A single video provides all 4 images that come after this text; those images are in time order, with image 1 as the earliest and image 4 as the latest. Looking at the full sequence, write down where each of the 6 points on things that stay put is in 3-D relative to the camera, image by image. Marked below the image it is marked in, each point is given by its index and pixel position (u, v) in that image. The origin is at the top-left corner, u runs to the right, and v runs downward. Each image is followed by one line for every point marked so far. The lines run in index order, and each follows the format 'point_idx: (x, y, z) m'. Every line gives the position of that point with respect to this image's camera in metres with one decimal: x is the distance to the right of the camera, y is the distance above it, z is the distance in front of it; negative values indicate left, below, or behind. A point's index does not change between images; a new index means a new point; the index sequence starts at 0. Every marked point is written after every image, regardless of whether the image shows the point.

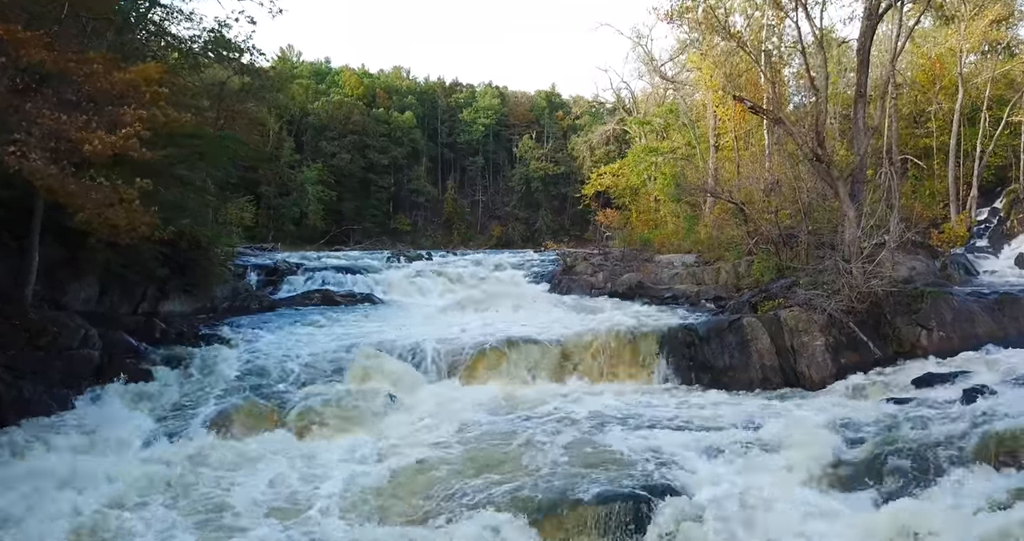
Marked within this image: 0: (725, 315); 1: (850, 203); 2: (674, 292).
0: (+3.6, -0.8, +10.8) m
1: (+6.4, +1.3, +12.1) m
2: (+4.4, -0.6, +17.3) m
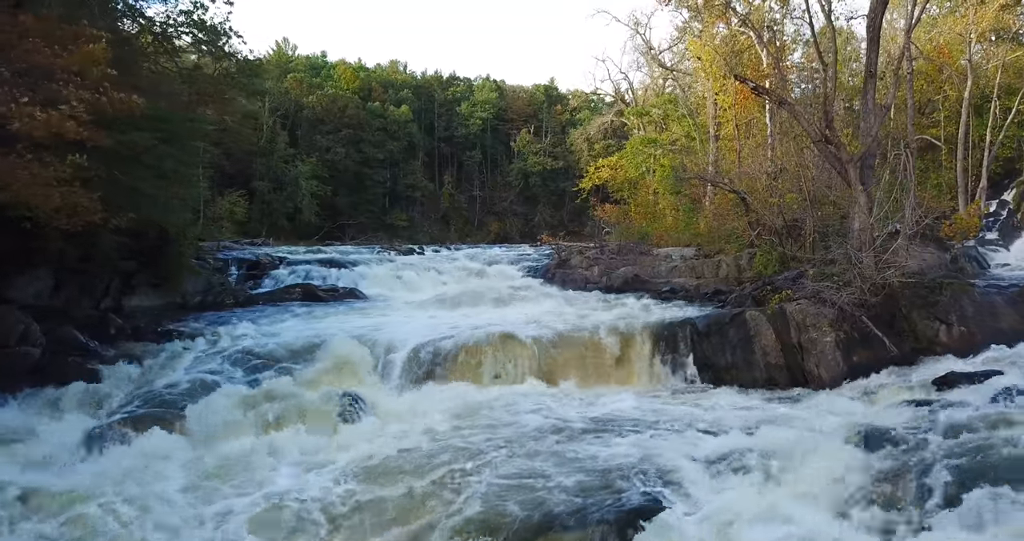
0: (+3.3, -0.6, +9.9) m
1: (+6.1, +1.4, +11.2) m
2: (+4.1, -0.4, +16.4) m
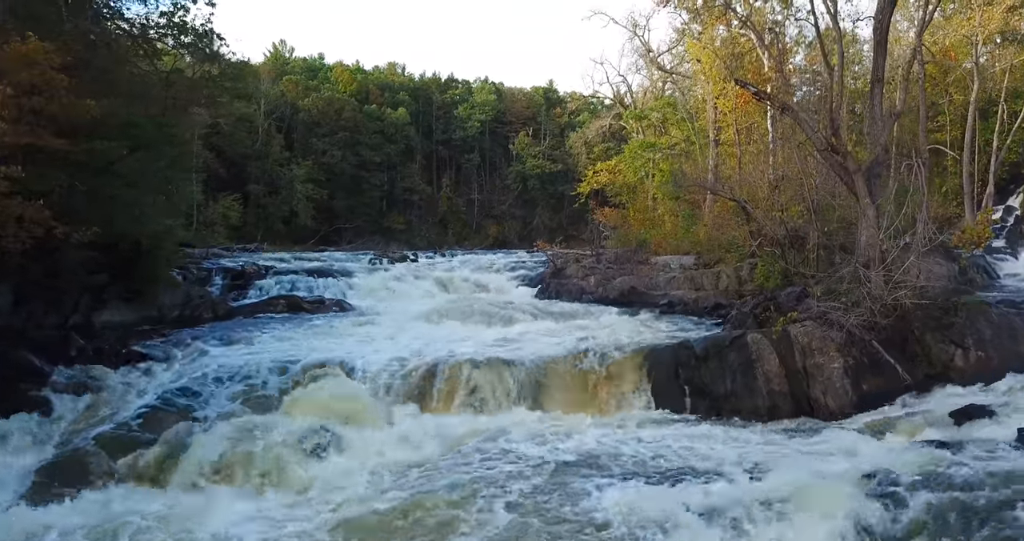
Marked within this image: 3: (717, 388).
0: (+3.1, -0.9, +9.3) m
1: (+5.9, +1.2, +10.6) m
2: (+3.9, -0.7, +15.8) m
3: (+2.8, -1.6, +8.7) m
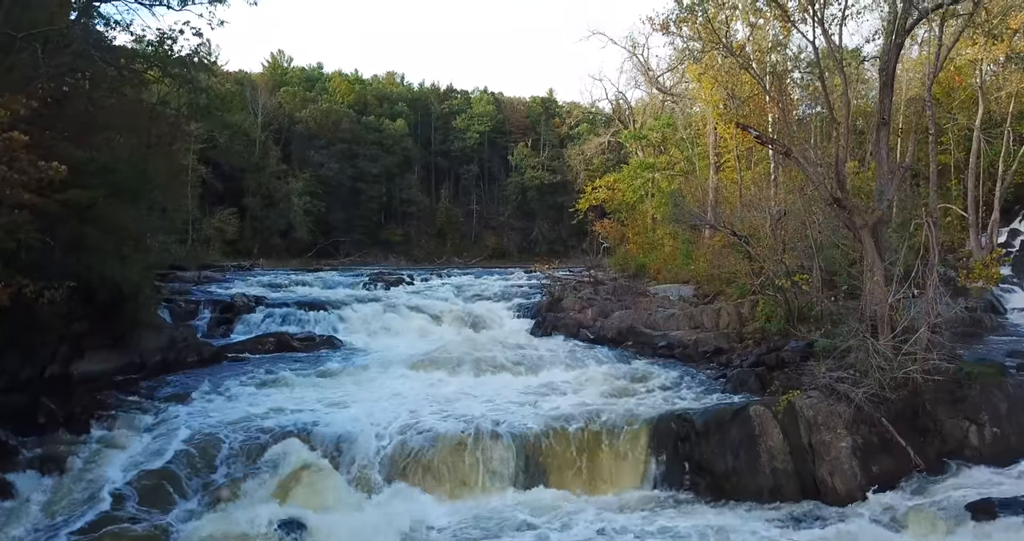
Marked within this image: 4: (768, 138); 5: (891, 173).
0: (+3.0, -1.8, +8.8) m
1: (+5.8, +0.2, +10.2) m
2: (+3.8, -1.7, +15.3) m
3: (+2.7, -2.5, +8.2) m
4: (+4.6, +2.3, +11.4) m
5: (+6.2, +1.6, +10.6) m
